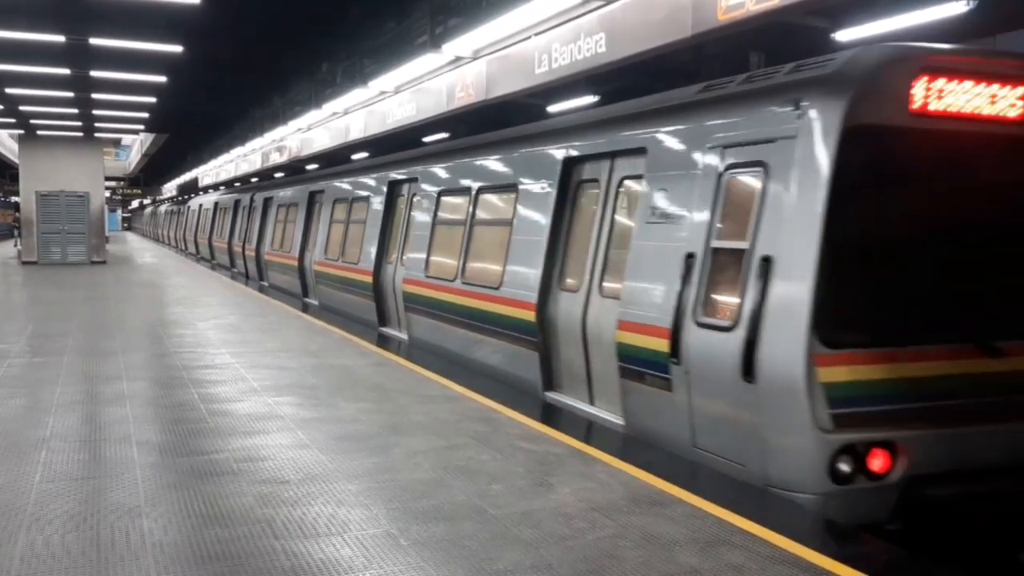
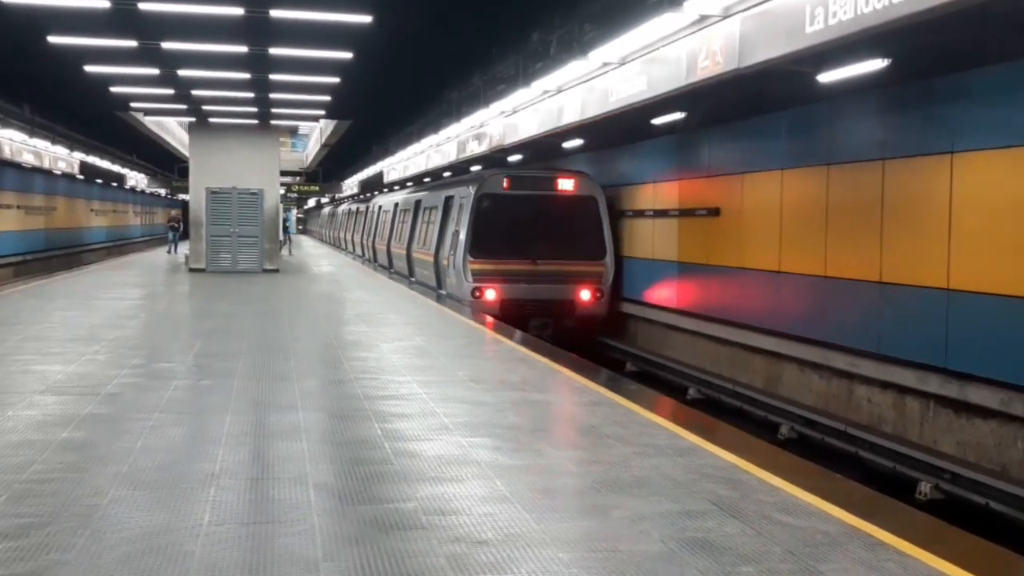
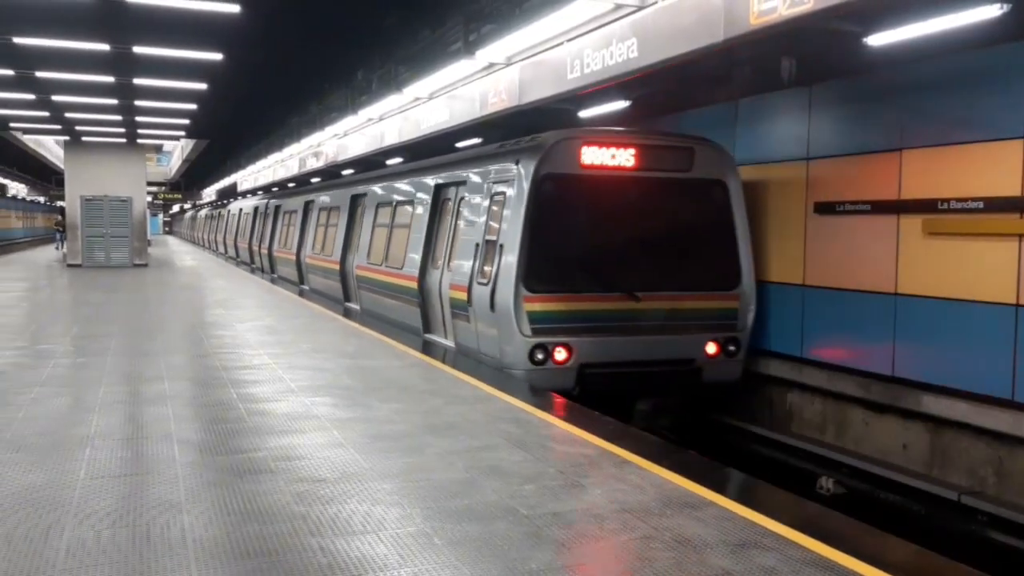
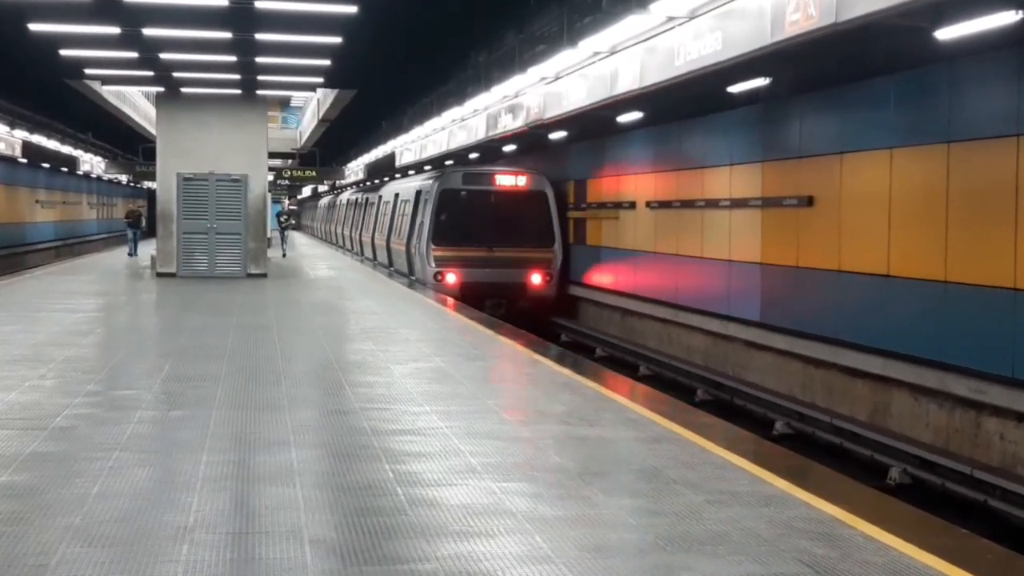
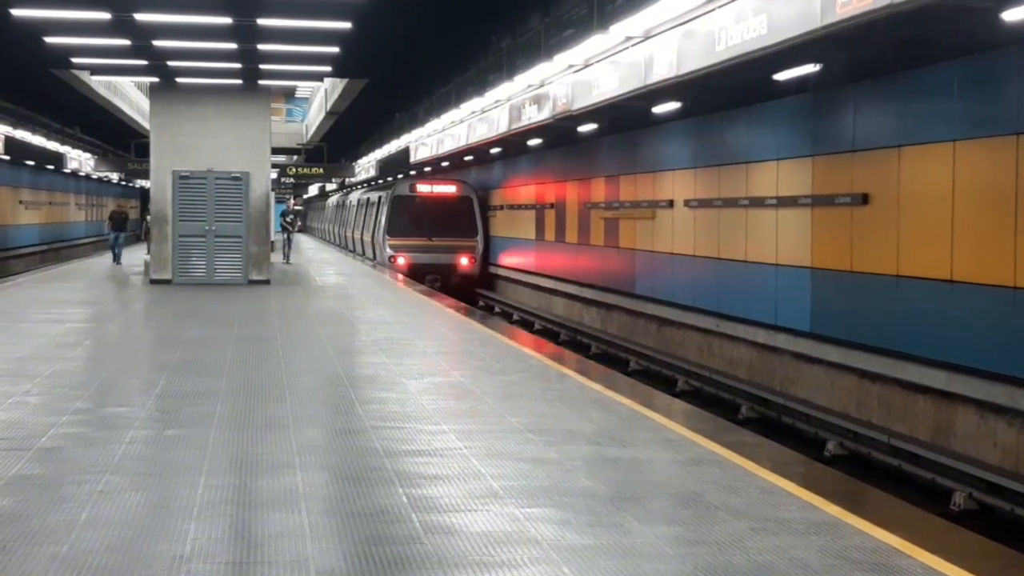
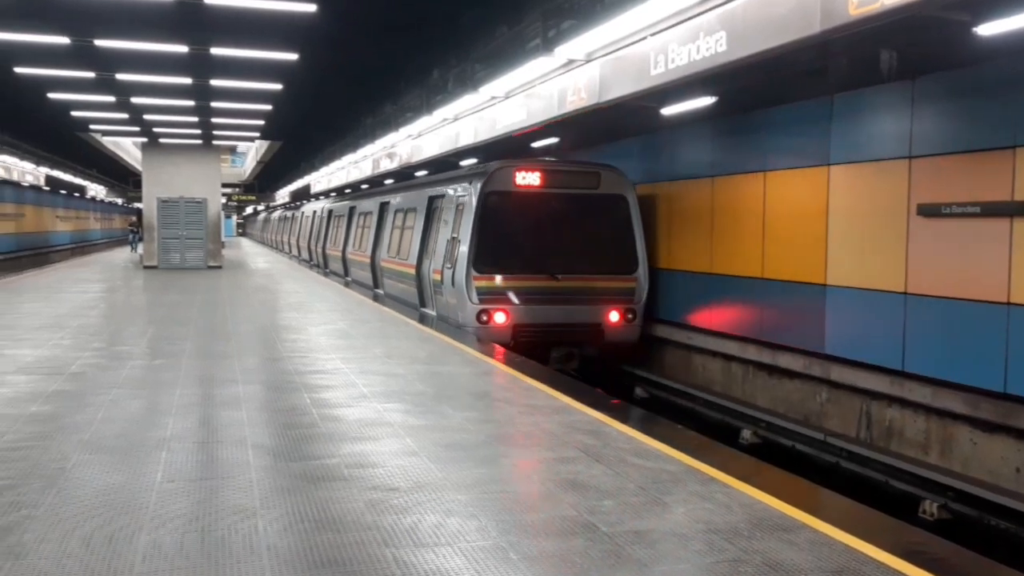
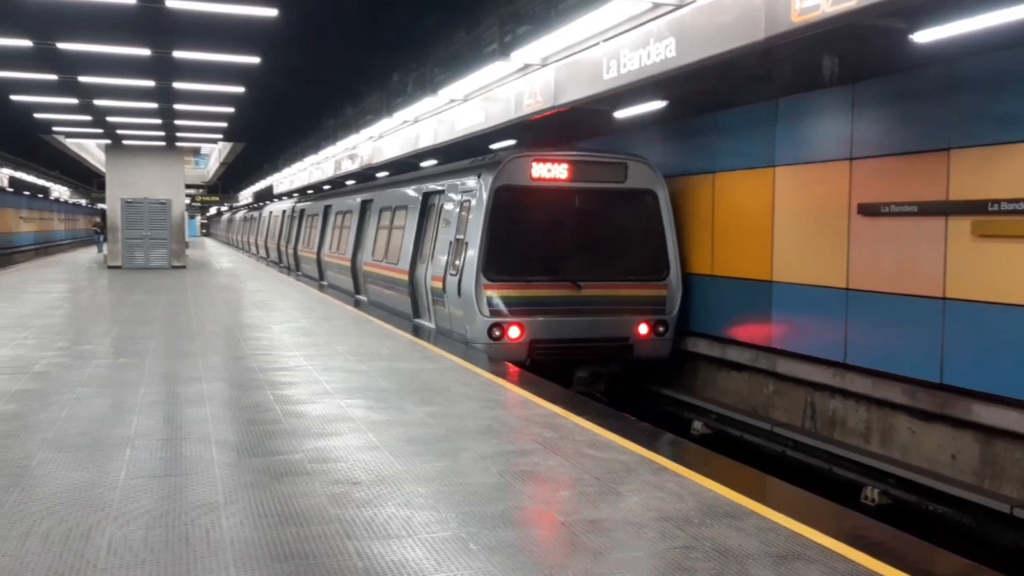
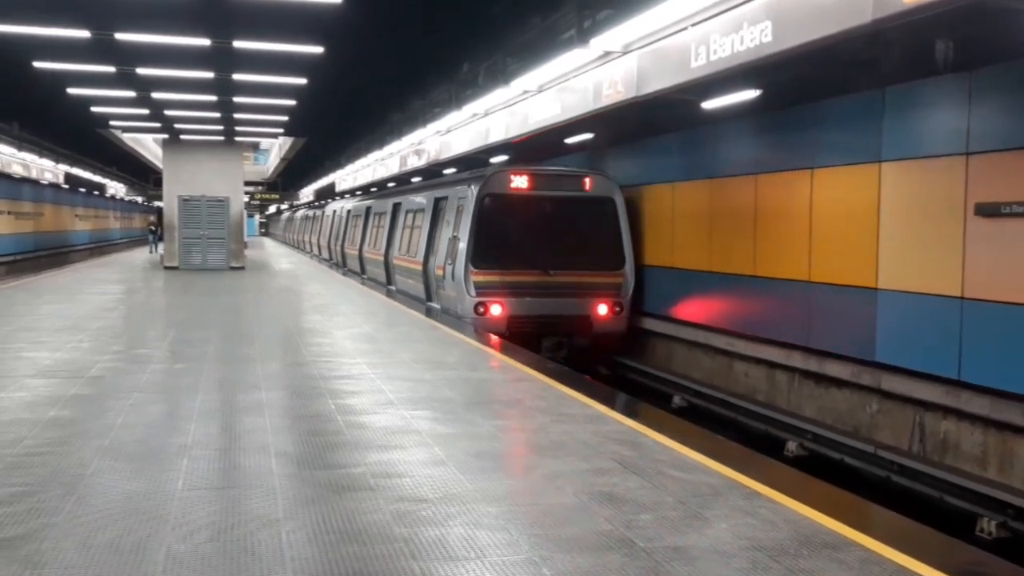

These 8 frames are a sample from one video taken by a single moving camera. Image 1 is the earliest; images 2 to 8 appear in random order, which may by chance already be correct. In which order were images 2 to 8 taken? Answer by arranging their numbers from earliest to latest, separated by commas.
3, 7, 6, 8, 2, 4, 5
